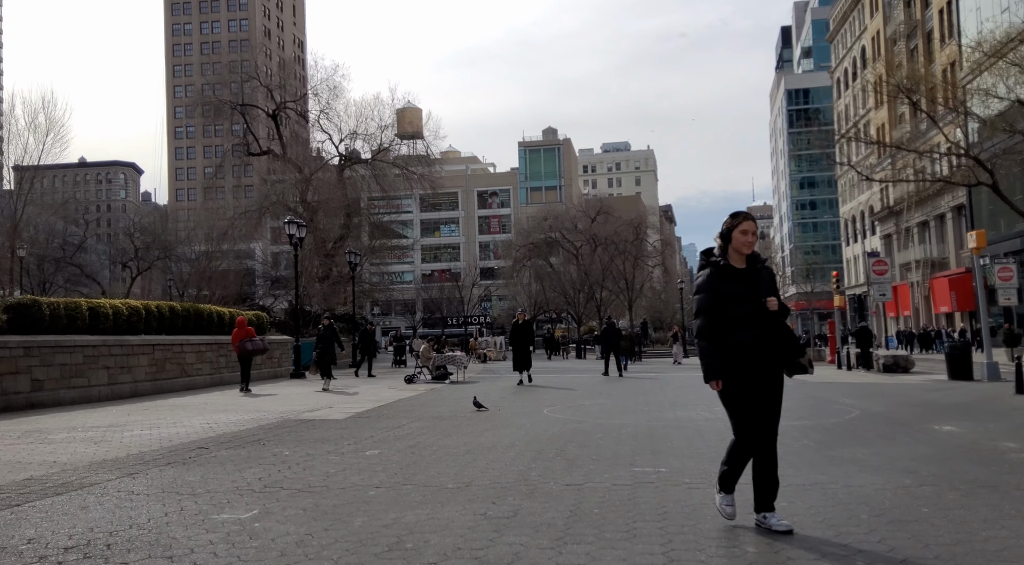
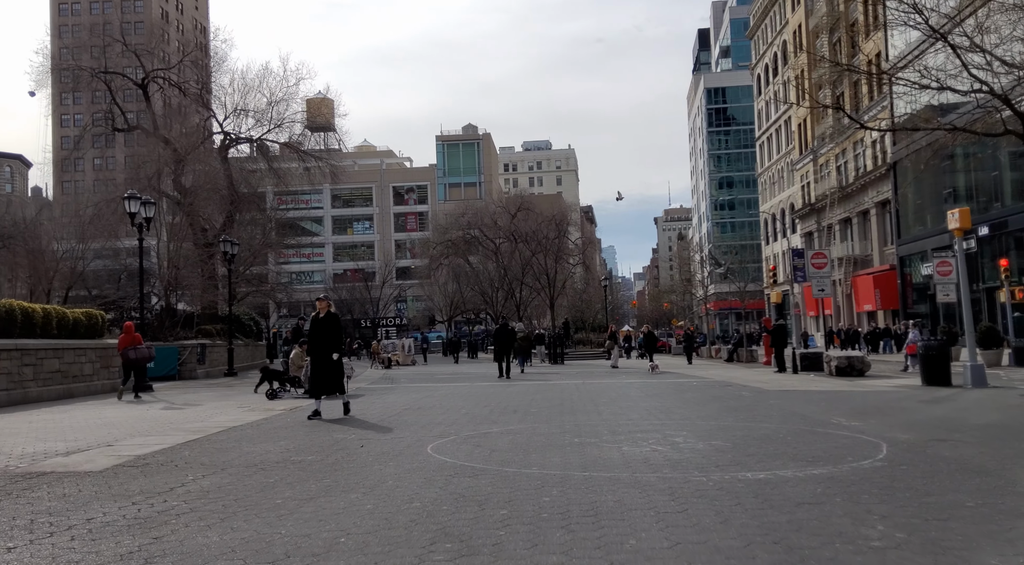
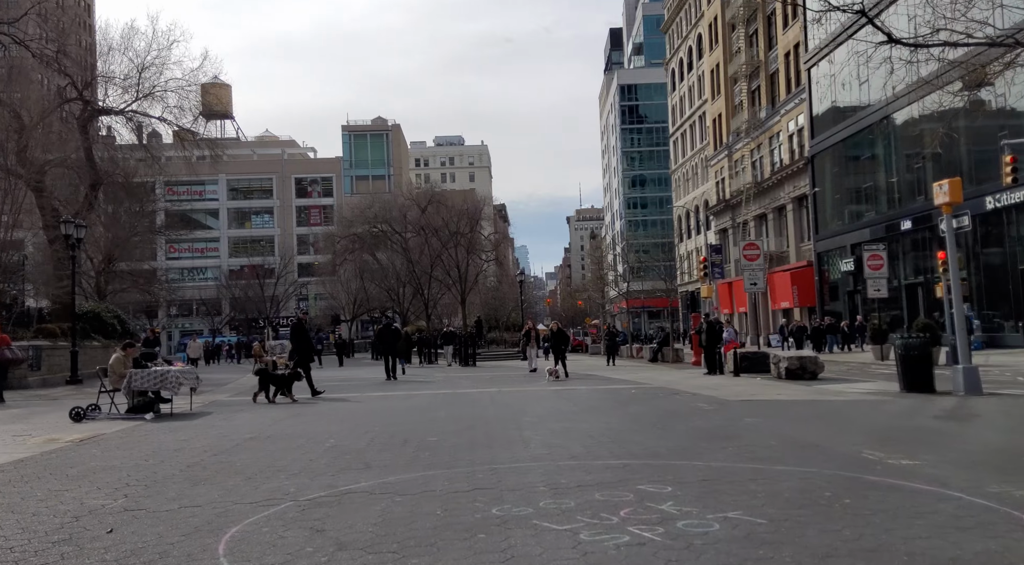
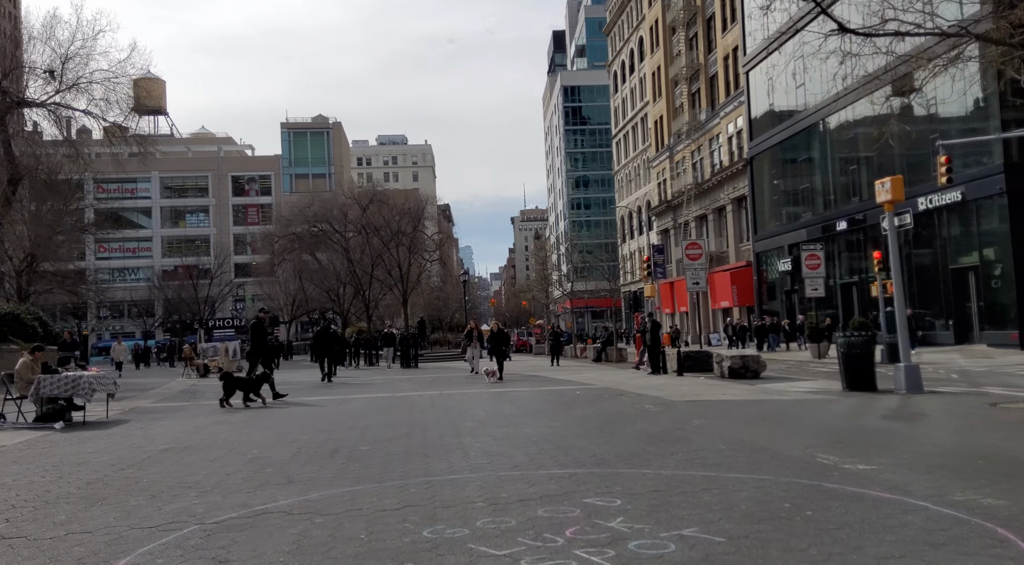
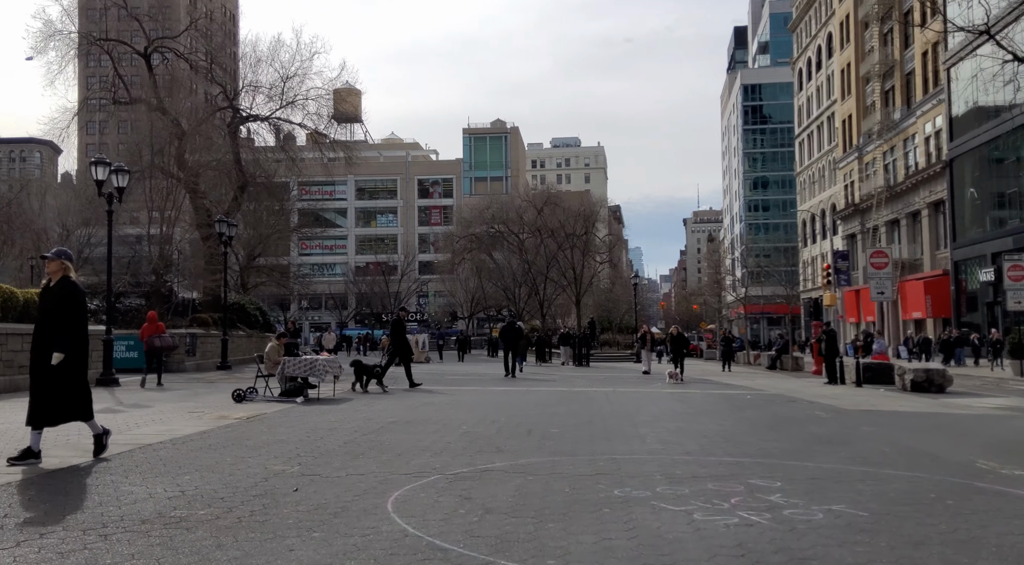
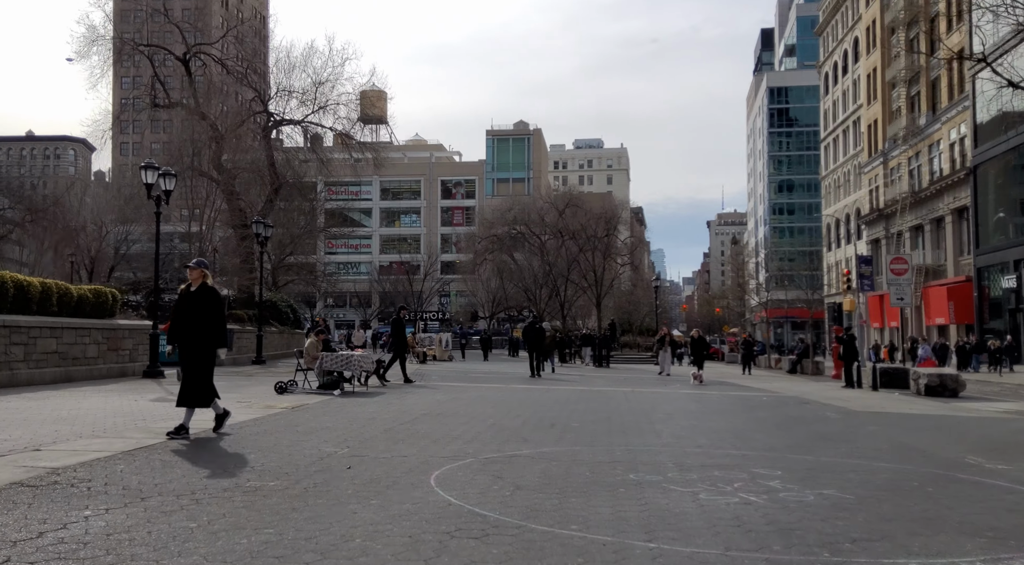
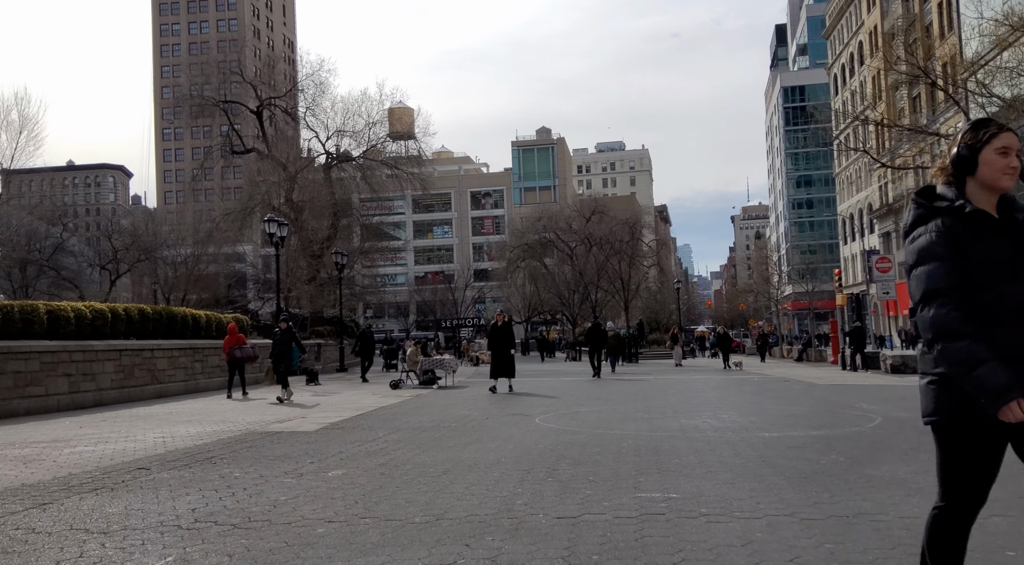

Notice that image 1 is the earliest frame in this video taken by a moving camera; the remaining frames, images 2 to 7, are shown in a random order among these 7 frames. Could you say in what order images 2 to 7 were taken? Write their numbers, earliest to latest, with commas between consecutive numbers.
7, 2, 6, 5, 3, 4
